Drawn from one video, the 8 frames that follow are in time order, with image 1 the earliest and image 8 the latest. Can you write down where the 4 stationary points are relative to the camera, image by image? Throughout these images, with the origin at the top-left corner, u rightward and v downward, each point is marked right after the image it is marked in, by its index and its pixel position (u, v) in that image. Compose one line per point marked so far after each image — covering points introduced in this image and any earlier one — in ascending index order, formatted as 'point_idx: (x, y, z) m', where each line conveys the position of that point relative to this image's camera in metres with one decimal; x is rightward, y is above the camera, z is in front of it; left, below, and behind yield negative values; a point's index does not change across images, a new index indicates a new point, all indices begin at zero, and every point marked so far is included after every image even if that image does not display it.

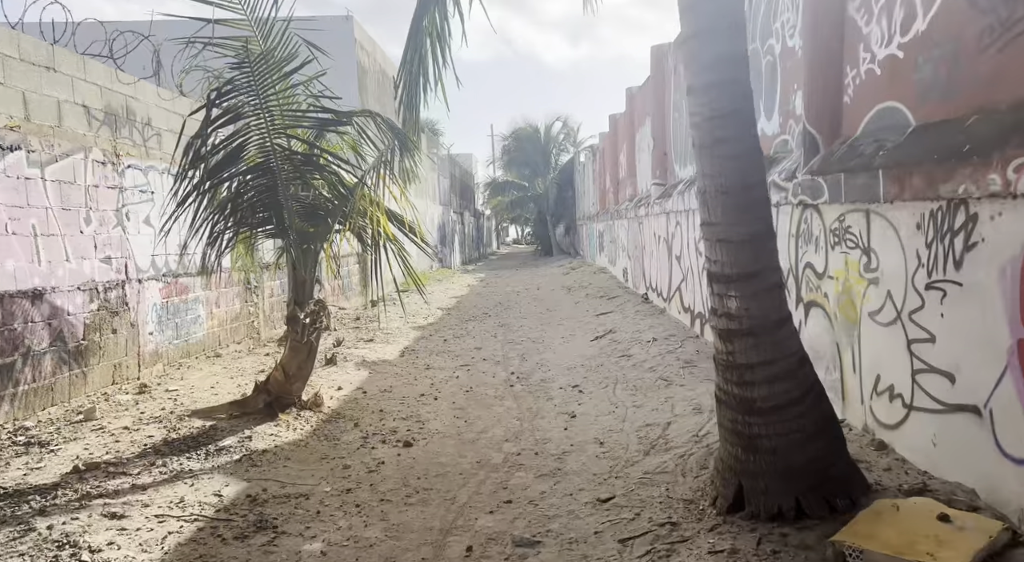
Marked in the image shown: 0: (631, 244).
0: (+2.1, +0.6, +15.7) m
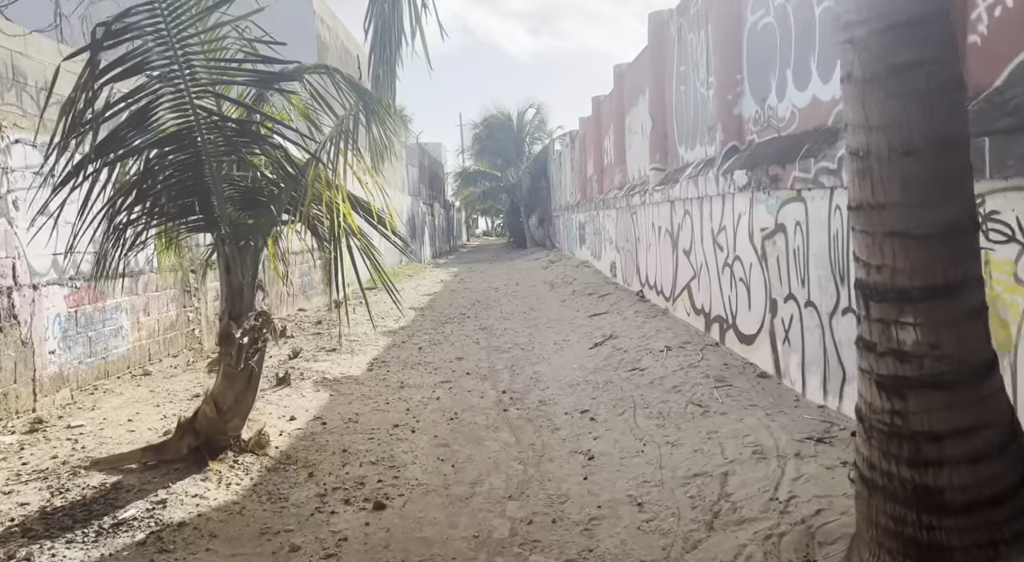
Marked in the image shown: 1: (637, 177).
0: (+1.8, +0.7, +14.4) m
1: (+1.9, +1.5, +13.2) m
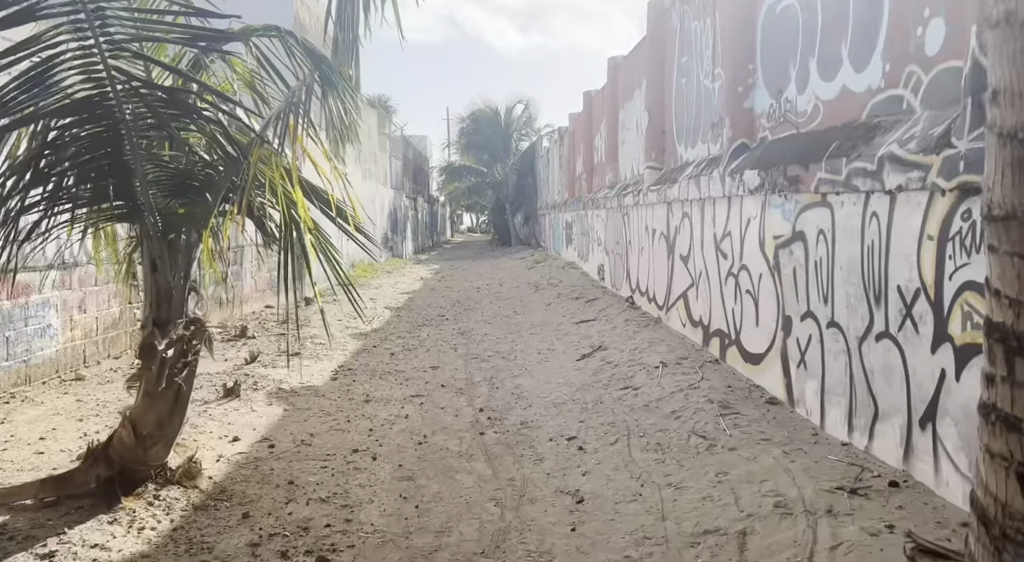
0: (+1.5, +0.7, +13.7) m
1: (+1.7, +1.4, +12.5) m
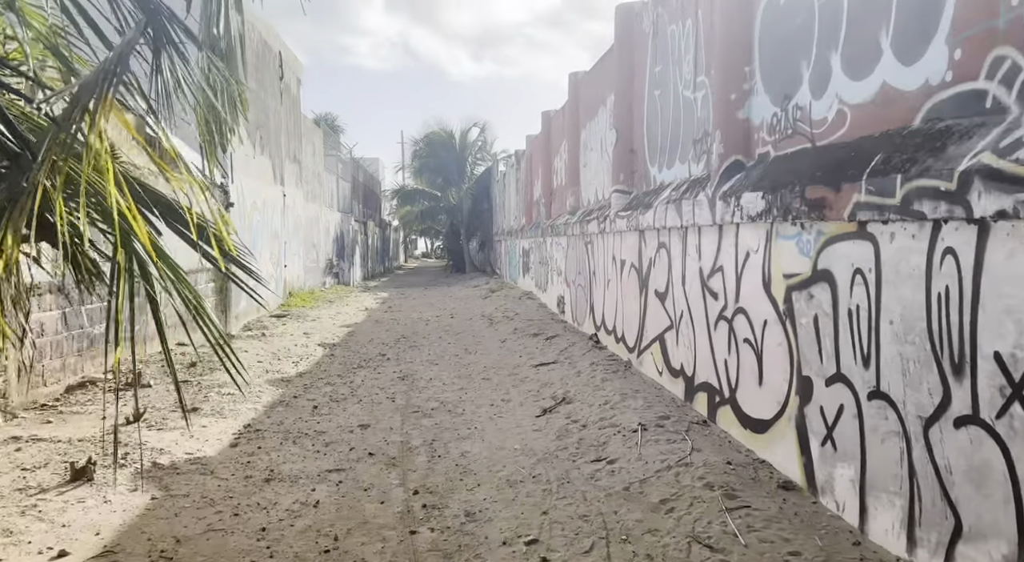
0: (+0.9, +0.2, +12.5) m
1: (+1.0, +1.0, +11.3) m
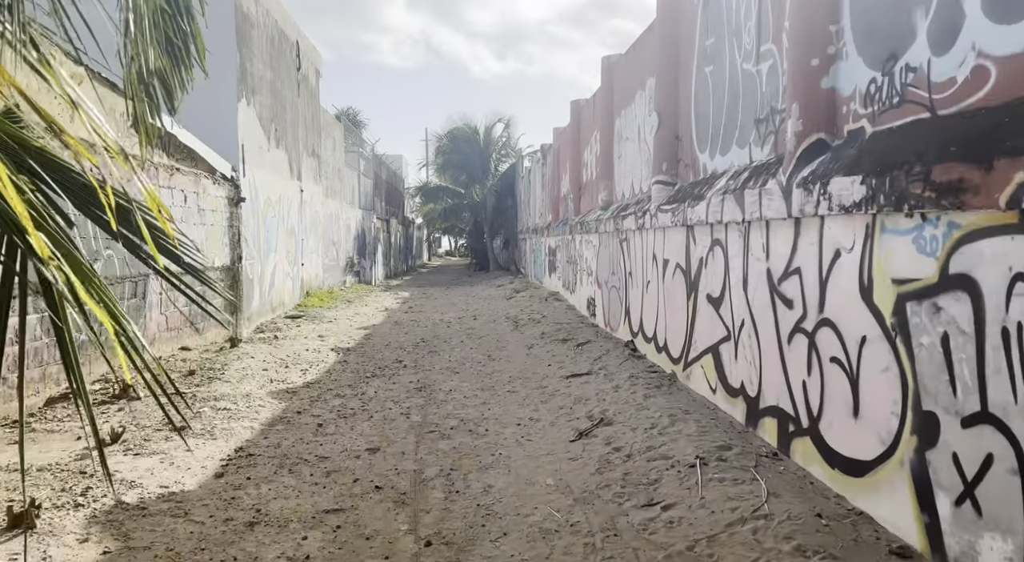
0: (+1.2, +0.2, +11.5) m
1: (+1.4, +1.0, +10.3) m
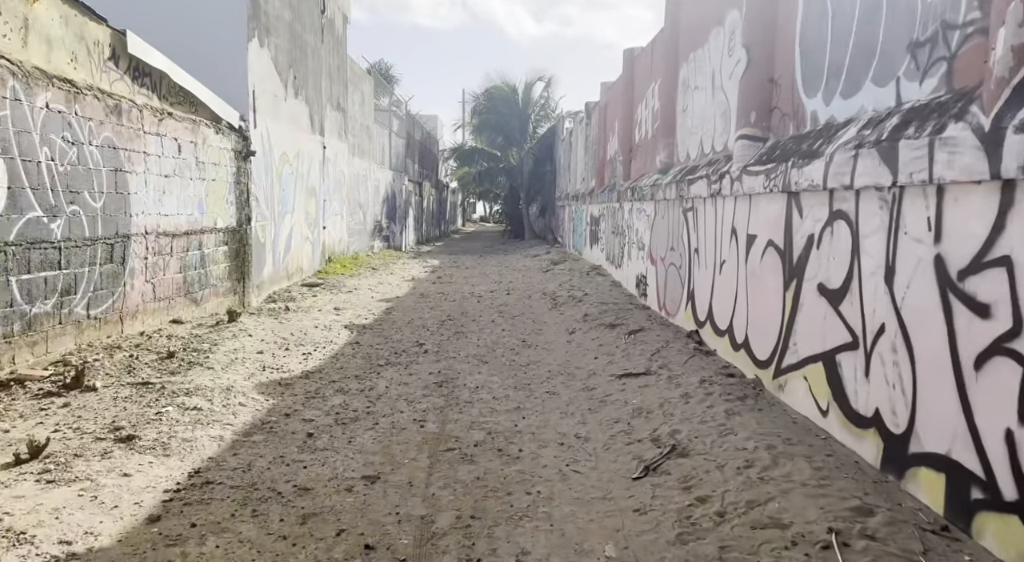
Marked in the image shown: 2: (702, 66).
0: (+1.7, +0.4, +9.9) m
1: (+1.8, +1.2, +8.6) m
2: (+2.0, +2.2, +9.3) m
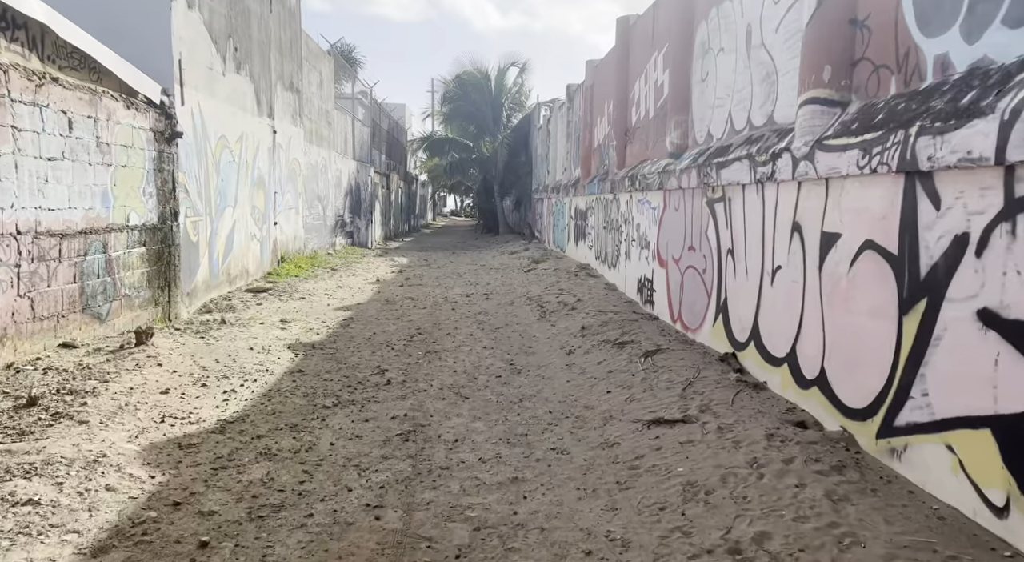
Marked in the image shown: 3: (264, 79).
0: (+1.5, +0.4, +8.1) m
1: (+1.7, +1.1, +6.8) m
2: (+1.8, +2.1, +7.4) m
3: (-4.0, +3.3, +14.5) m
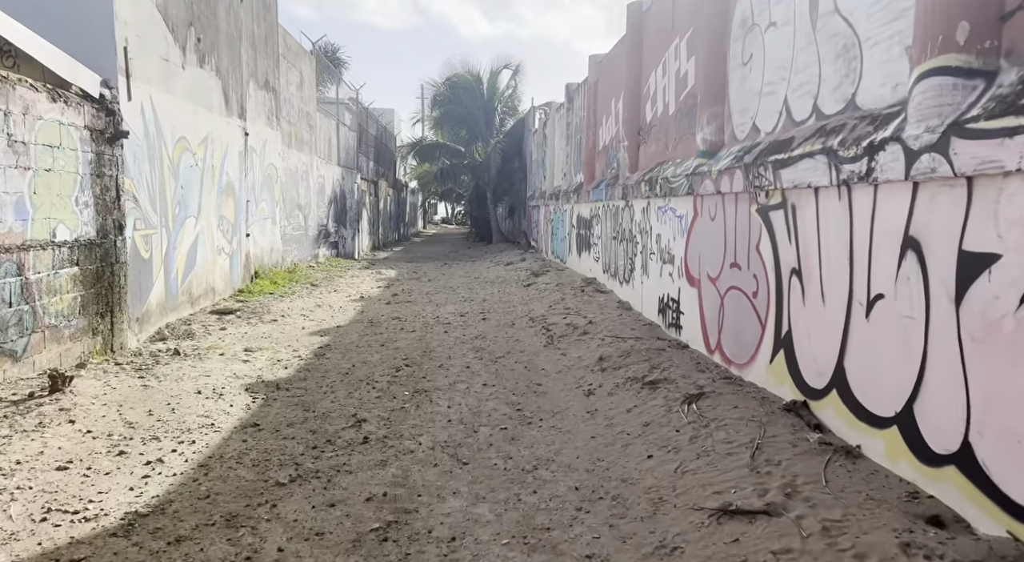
0: (+1.6, +0.2, +6.7) m
1: (+1.7, +1.0, +5.4) m
2: (+1.8, +2.0, +6.0) m
3: (-4.0, +3.0, +13.0) m
